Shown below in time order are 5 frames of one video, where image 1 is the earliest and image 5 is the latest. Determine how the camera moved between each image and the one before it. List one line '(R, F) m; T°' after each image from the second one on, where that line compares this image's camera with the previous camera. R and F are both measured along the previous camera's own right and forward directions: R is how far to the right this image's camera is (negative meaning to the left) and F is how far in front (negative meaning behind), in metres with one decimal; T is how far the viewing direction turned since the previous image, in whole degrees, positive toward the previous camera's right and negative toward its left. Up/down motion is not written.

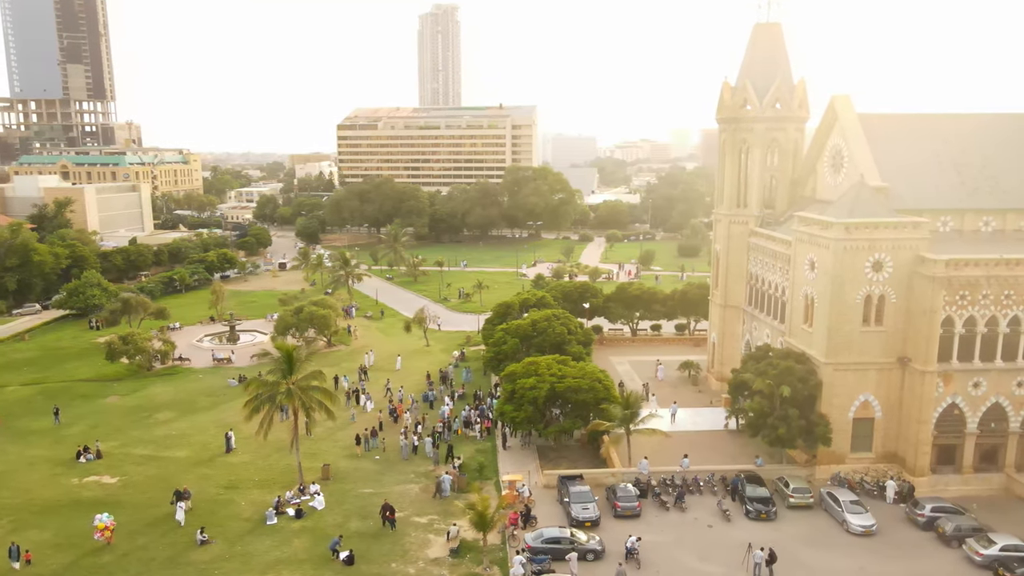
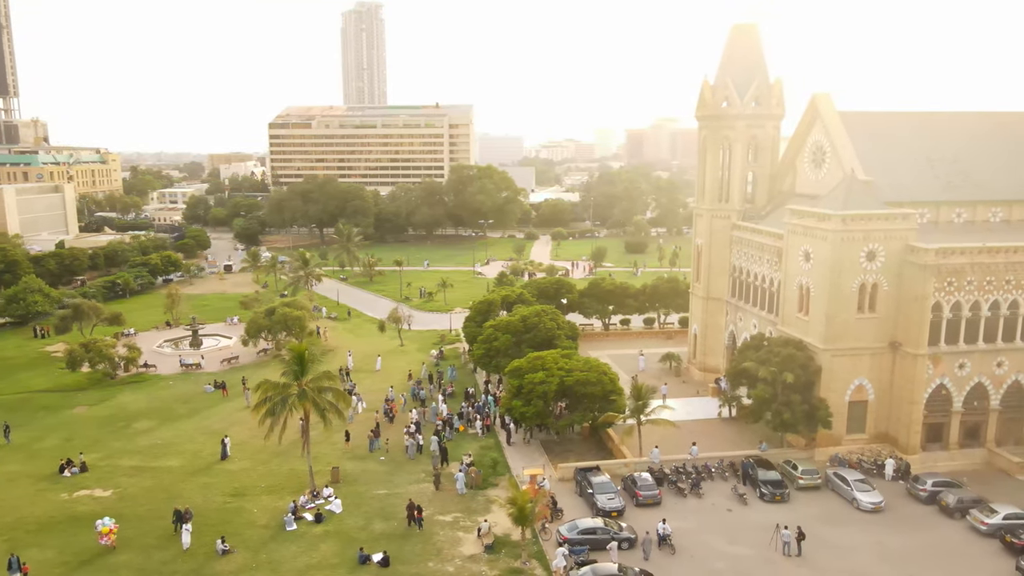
(-4.1, +0.2) m; +6°
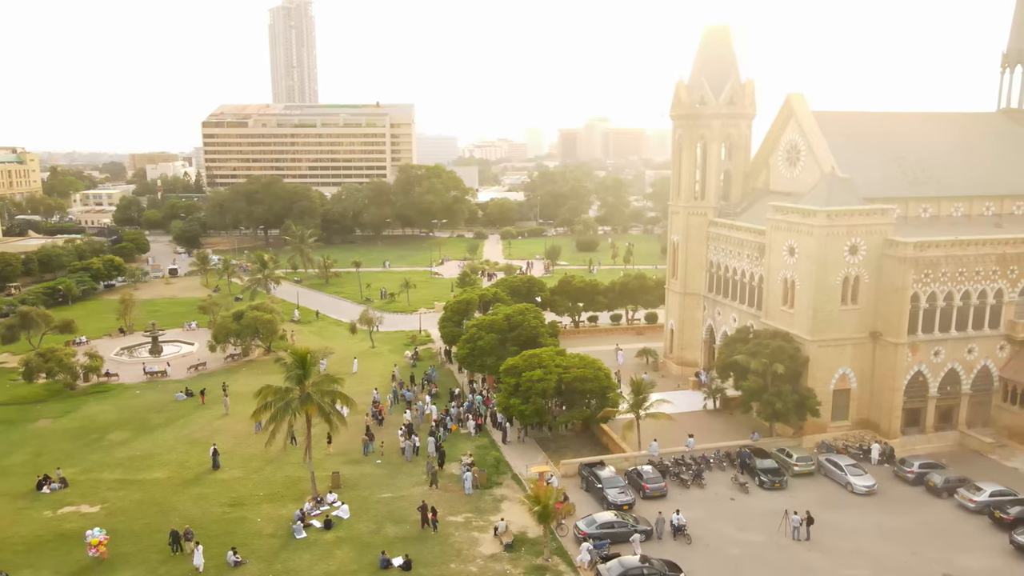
(-3.2, +0.2) m; +5°
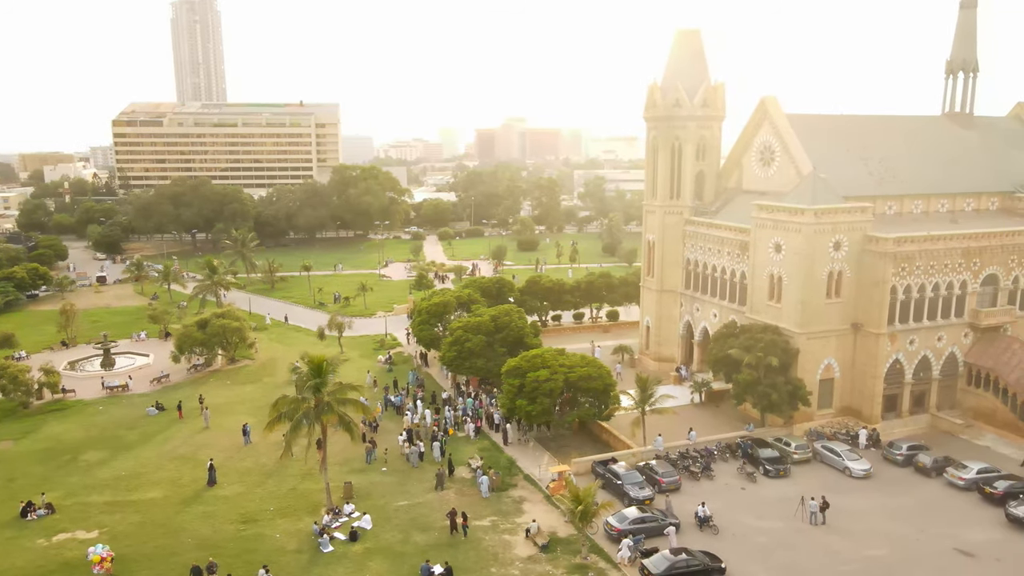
(-4.5, +0.3) m; +6°
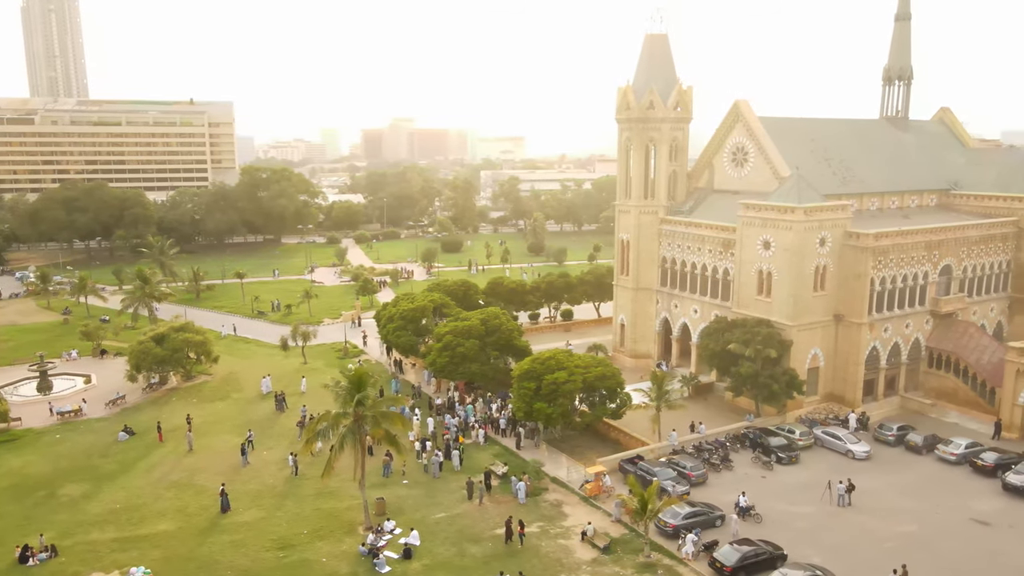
(-6.5, +0.8) m; +9°
